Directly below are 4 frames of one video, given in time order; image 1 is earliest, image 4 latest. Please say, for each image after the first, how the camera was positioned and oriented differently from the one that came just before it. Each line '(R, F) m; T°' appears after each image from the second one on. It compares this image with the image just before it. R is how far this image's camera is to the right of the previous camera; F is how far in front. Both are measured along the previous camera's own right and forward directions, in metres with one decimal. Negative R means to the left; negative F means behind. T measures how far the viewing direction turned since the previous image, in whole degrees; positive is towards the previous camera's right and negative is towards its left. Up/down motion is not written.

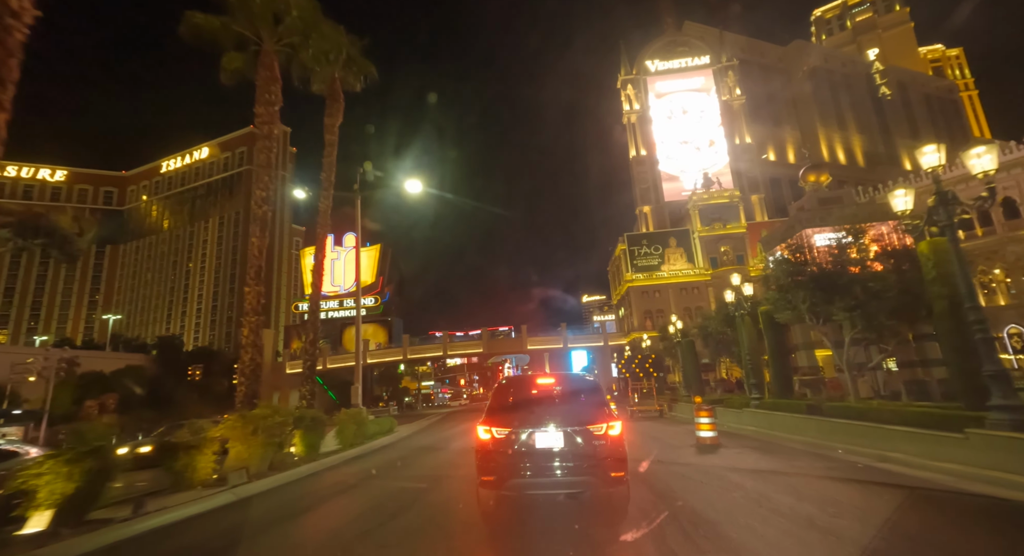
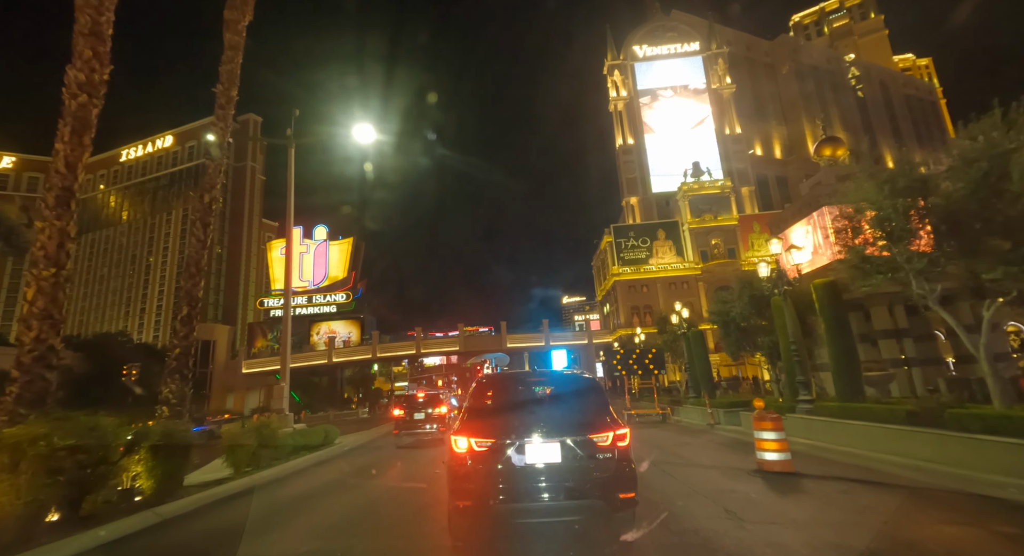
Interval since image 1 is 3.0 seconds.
(+0.1, +3.4) m; +2°
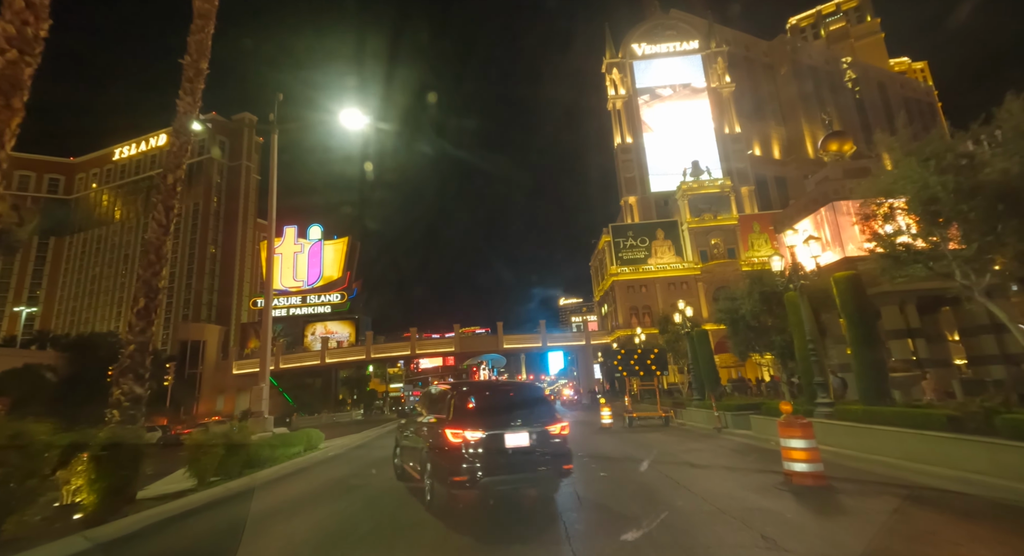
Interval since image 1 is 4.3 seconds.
(0.0, +0.7) m; 0°
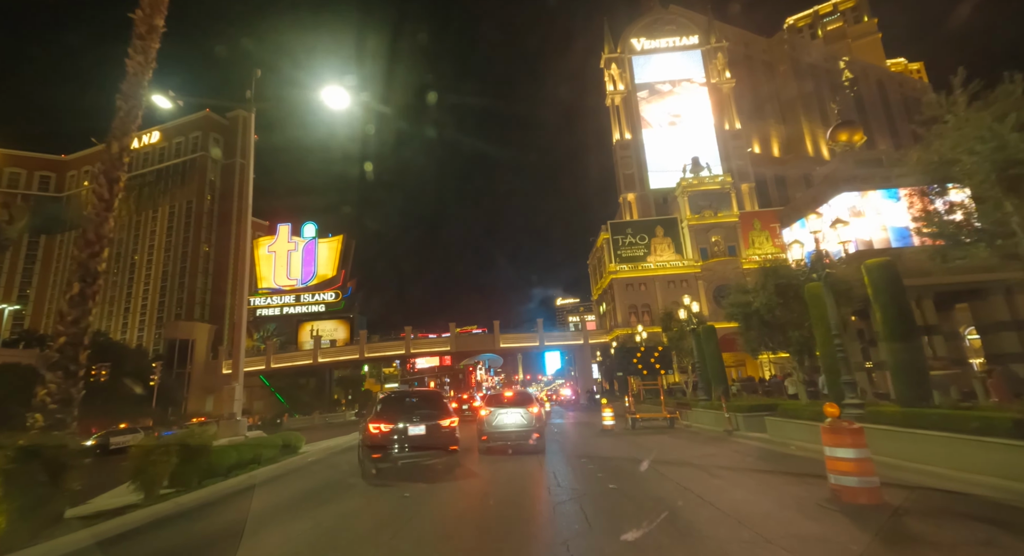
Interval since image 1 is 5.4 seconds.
(0.0, +0.9) m; 0°
